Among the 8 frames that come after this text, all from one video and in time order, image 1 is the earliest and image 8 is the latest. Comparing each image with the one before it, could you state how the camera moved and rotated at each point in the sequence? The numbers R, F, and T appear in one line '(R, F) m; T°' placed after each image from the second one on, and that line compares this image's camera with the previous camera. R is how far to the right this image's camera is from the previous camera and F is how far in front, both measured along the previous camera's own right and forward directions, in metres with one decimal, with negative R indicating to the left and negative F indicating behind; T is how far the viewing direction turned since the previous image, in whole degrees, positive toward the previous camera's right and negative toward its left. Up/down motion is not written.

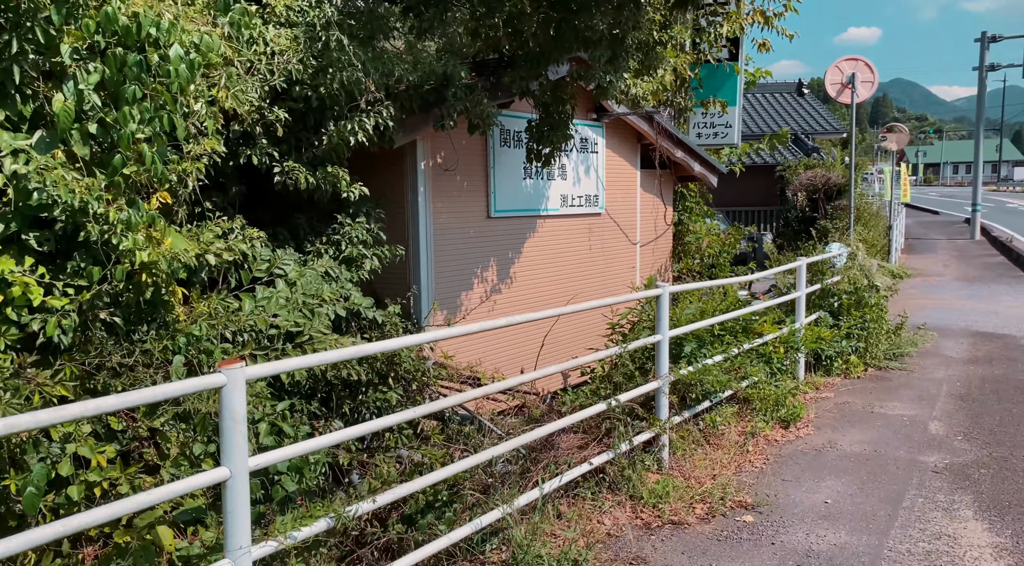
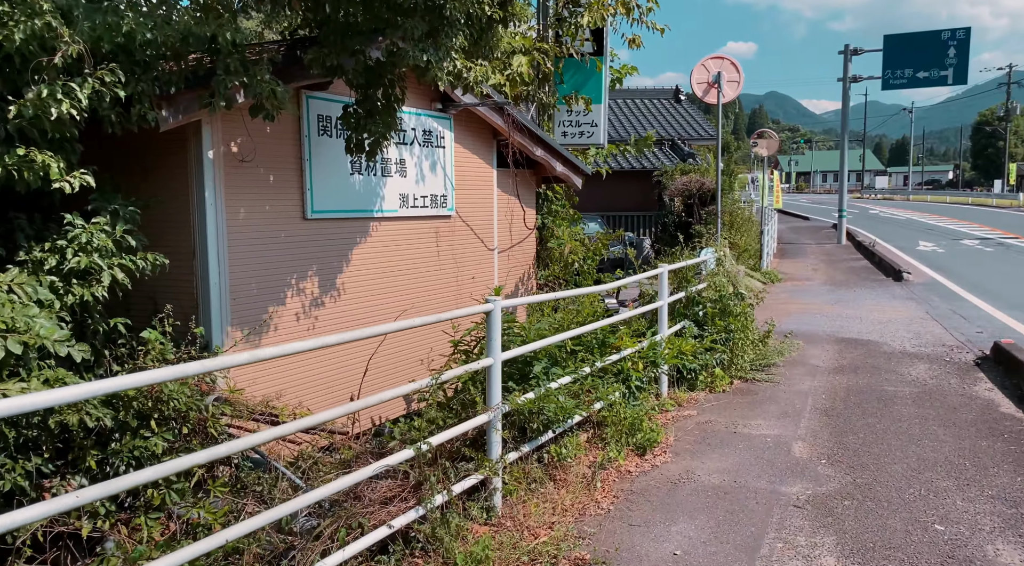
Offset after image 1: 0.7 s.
(+0.5, +0.7) m; +8°
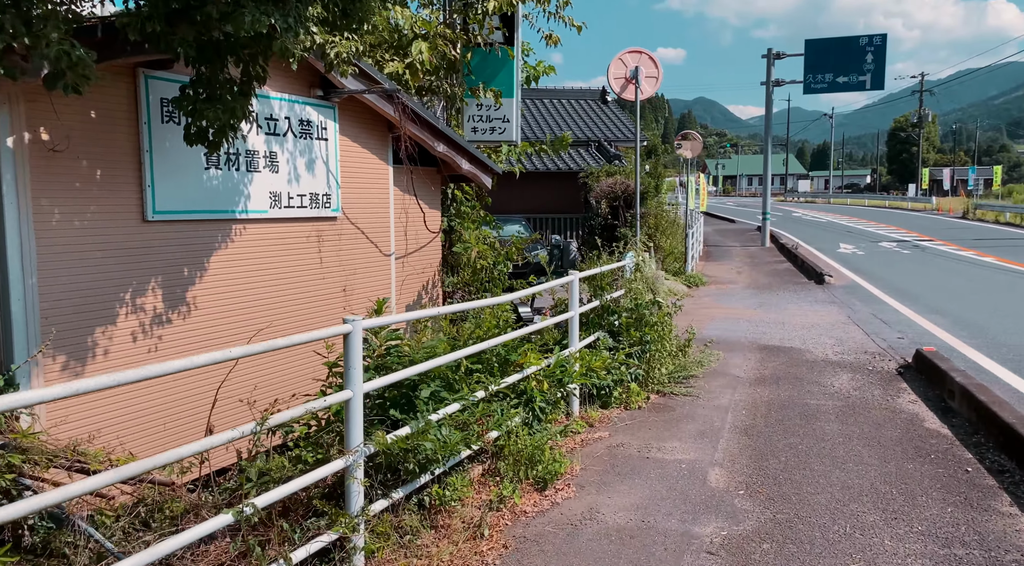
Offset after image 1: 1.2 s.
(+0.3, +0.6) m; +5°
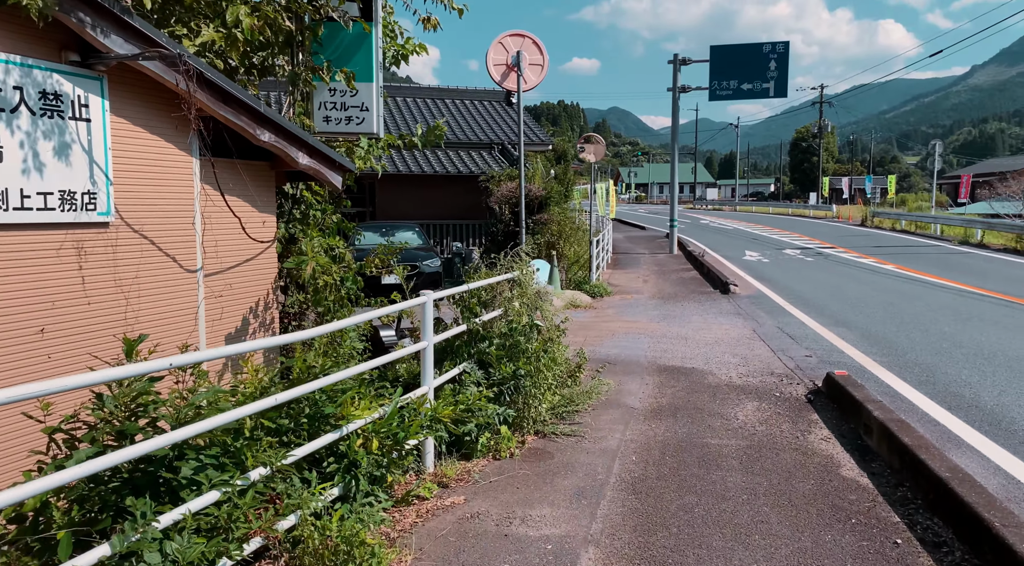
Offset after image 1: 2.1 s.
(+0.5, +1.0) m; +6°
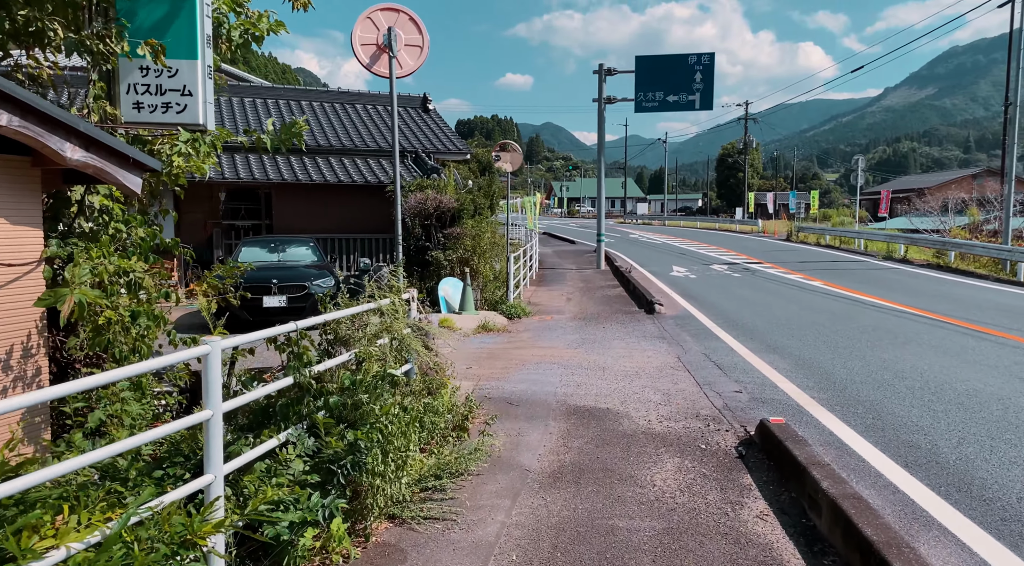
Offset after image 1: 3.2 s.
(+0.5, +1.2) m; +5°
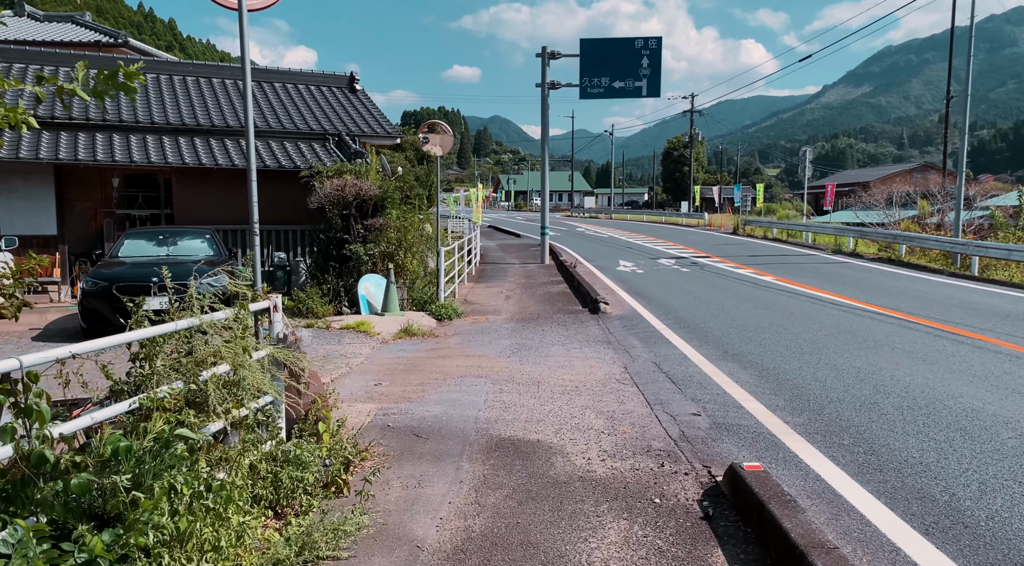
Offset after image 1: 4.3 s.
(+0.3, +1.3) m; +4°
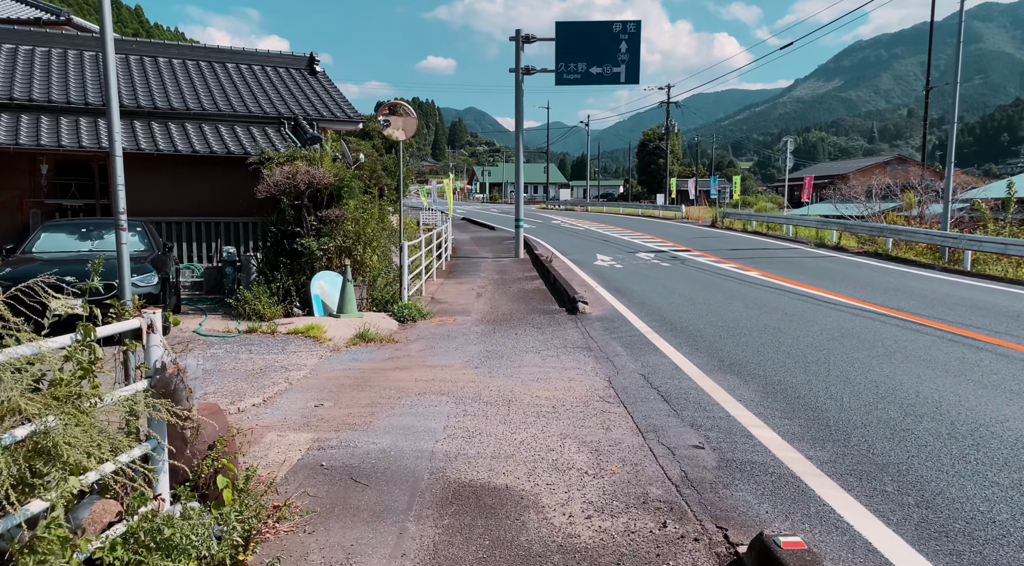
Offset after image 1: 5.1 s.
(+0.1, +1.0) m; +2°
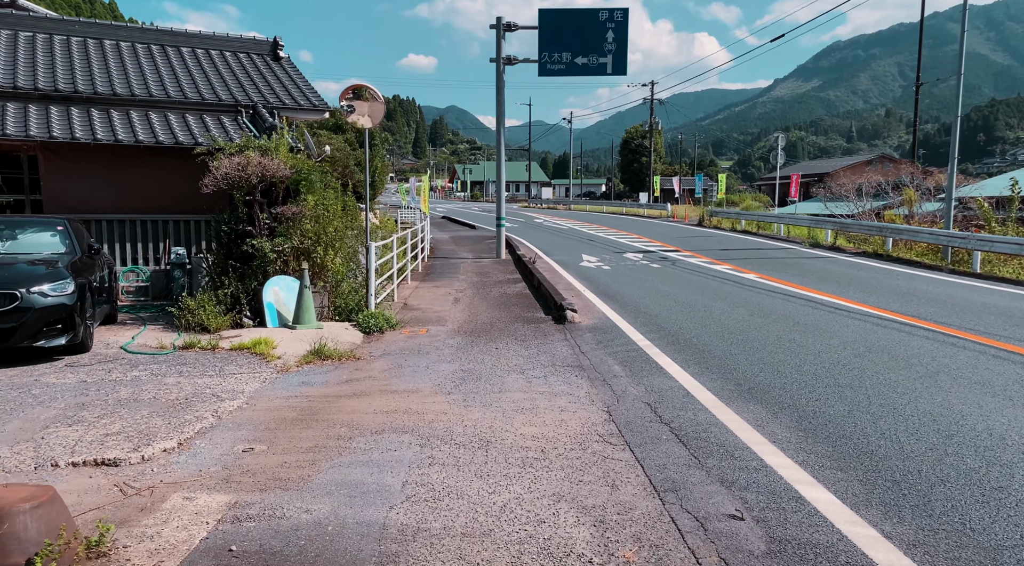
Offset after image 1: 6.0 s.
(0.0, +1.2) m; +1°
